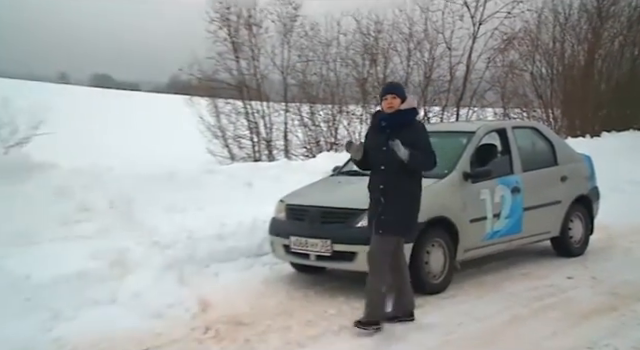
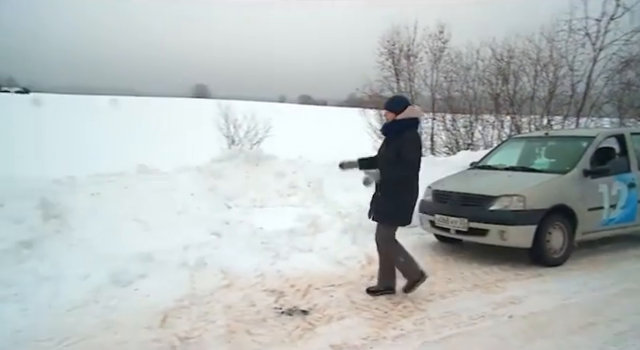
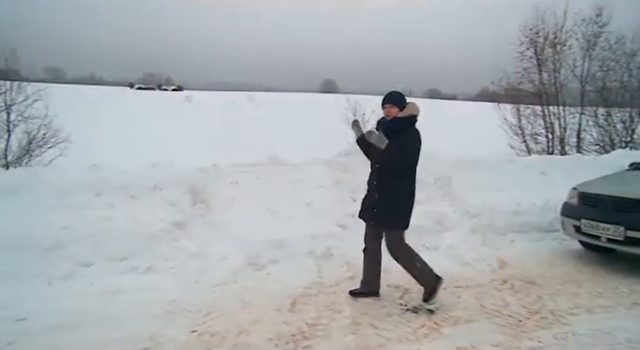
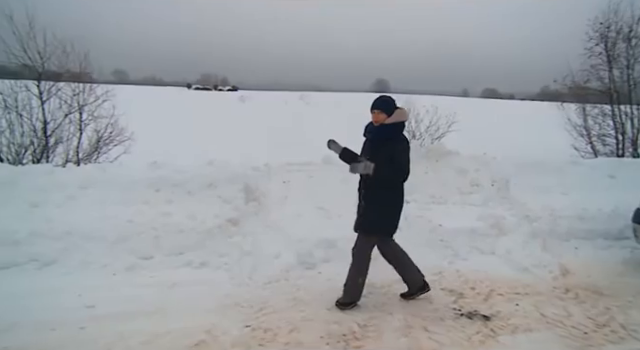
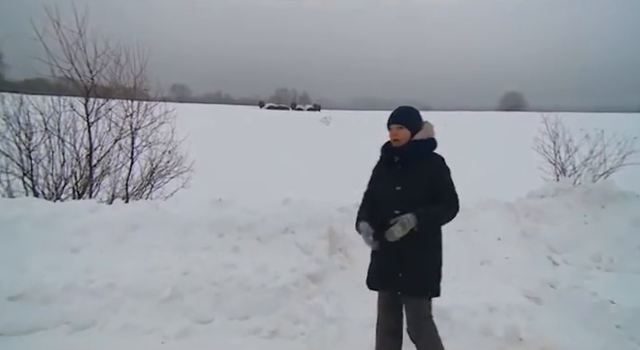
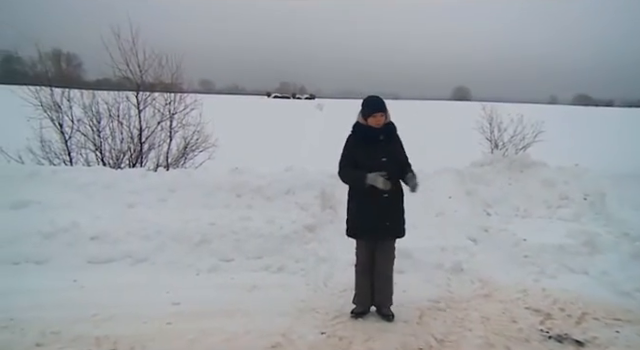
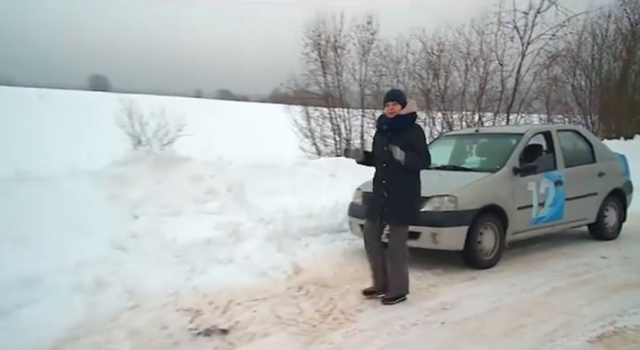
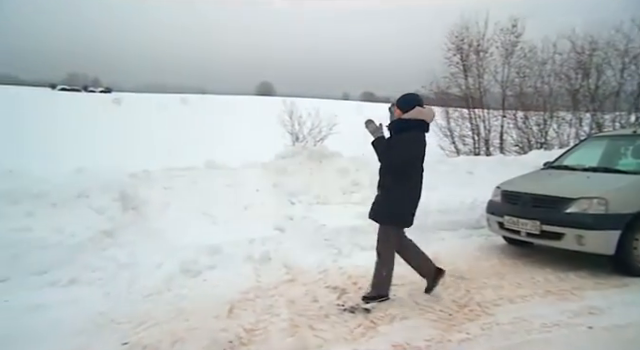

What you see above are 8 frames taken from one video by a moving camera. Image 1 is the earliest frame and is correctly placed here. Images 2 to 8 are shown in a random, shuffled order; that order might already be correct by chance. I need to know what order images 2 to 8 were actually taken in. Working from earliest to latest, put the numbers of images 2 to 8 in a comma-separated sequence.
7, 2, 8, 3, 4, 6, 5
